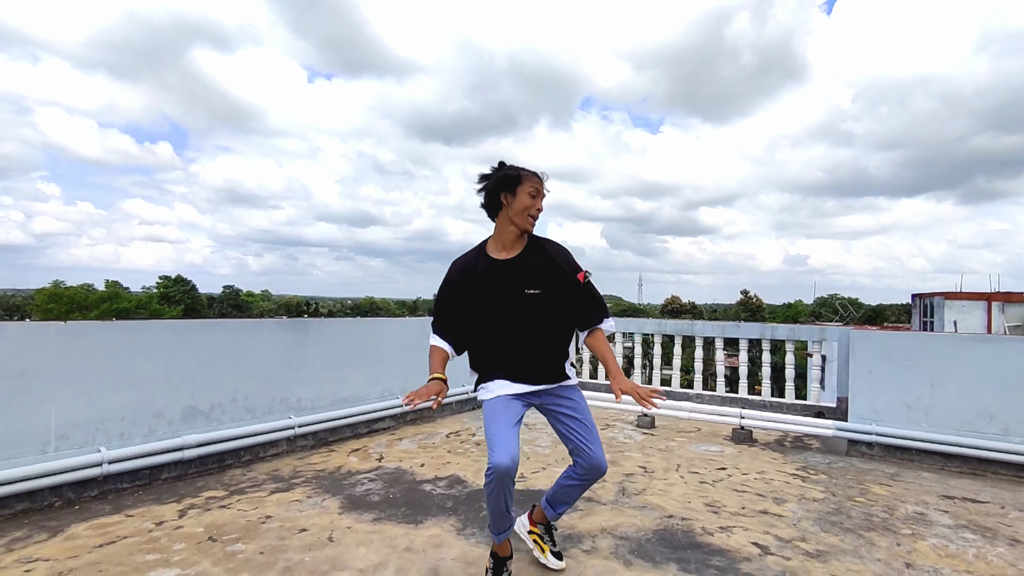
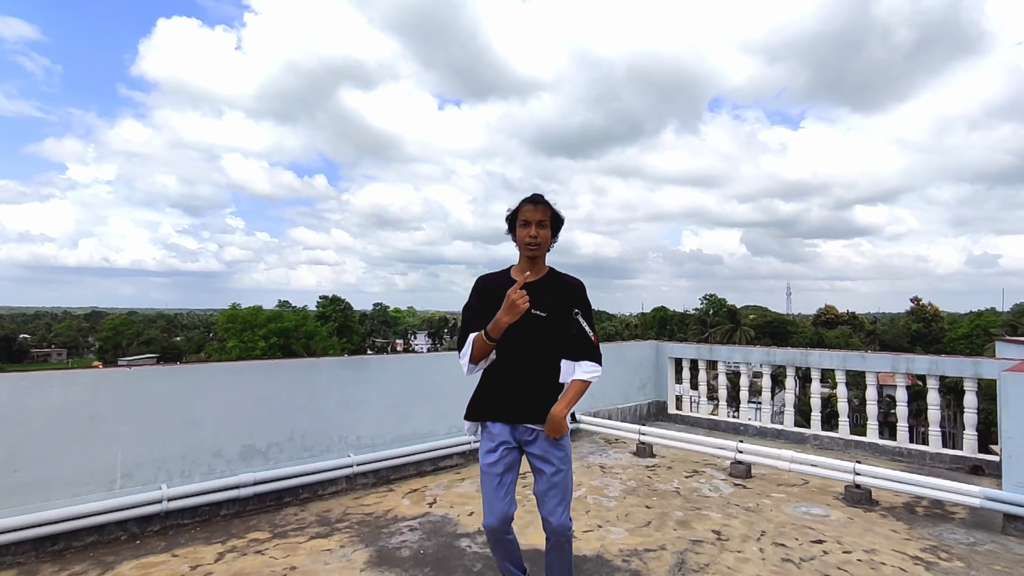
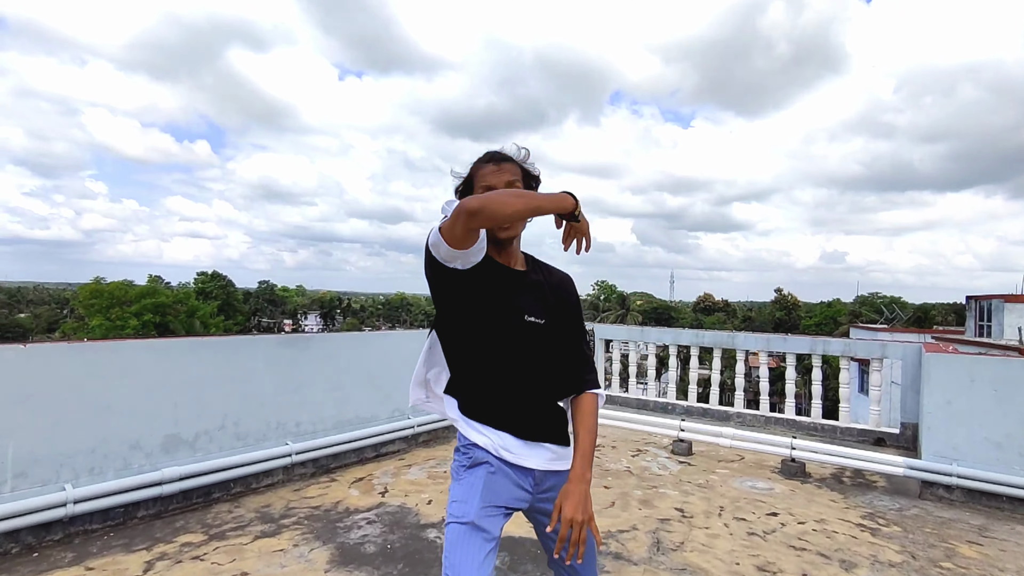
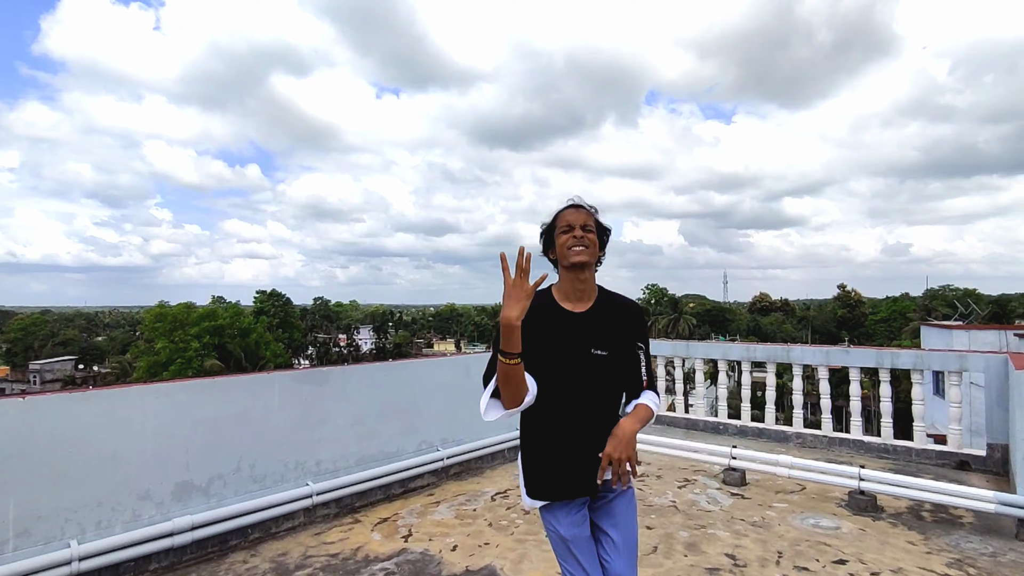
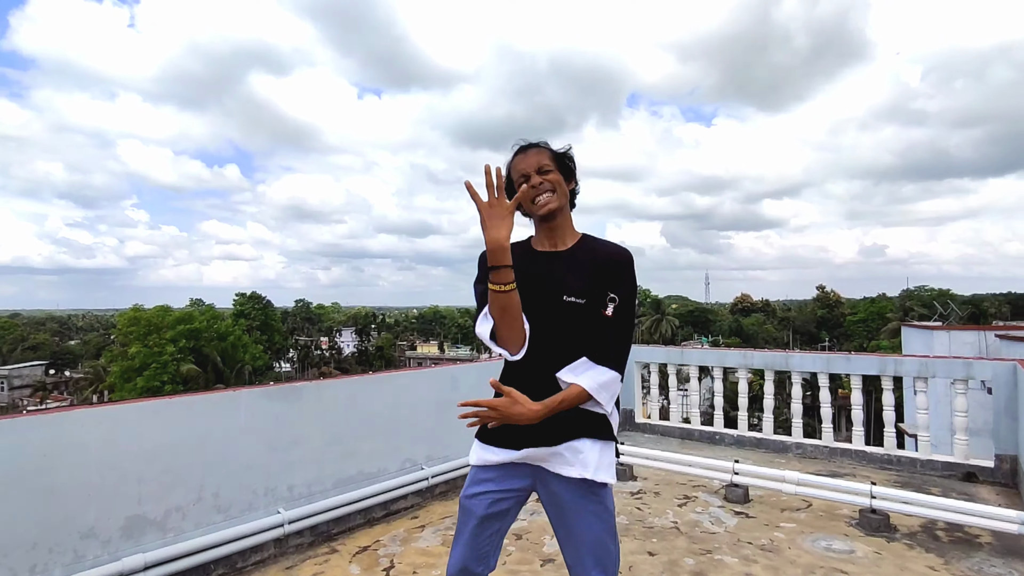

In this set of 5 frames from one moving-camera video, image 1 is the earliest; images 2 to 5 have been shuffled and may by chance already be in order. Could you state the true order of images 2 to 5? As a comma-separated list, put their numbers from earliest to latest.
3, 2, 4, 5
